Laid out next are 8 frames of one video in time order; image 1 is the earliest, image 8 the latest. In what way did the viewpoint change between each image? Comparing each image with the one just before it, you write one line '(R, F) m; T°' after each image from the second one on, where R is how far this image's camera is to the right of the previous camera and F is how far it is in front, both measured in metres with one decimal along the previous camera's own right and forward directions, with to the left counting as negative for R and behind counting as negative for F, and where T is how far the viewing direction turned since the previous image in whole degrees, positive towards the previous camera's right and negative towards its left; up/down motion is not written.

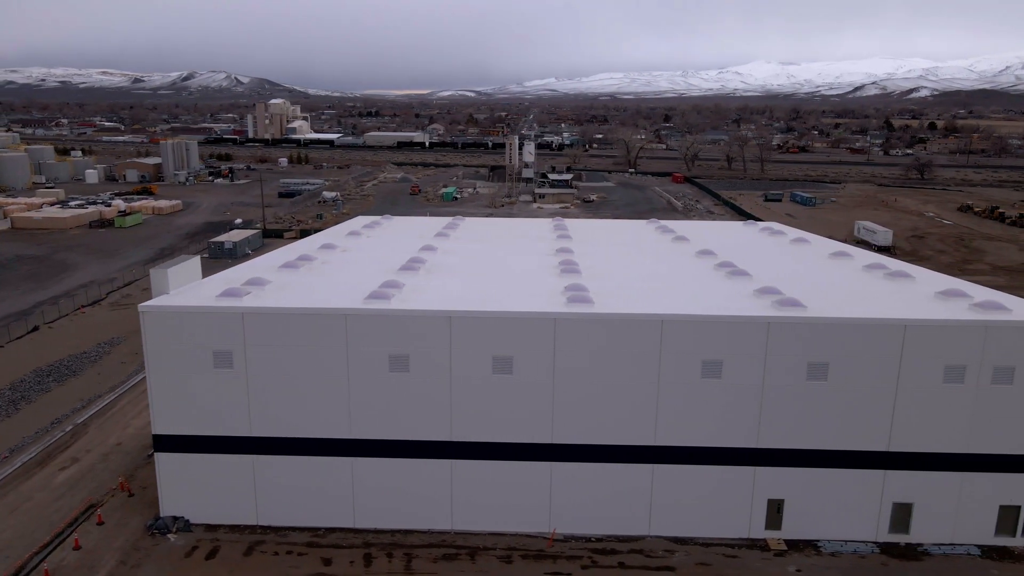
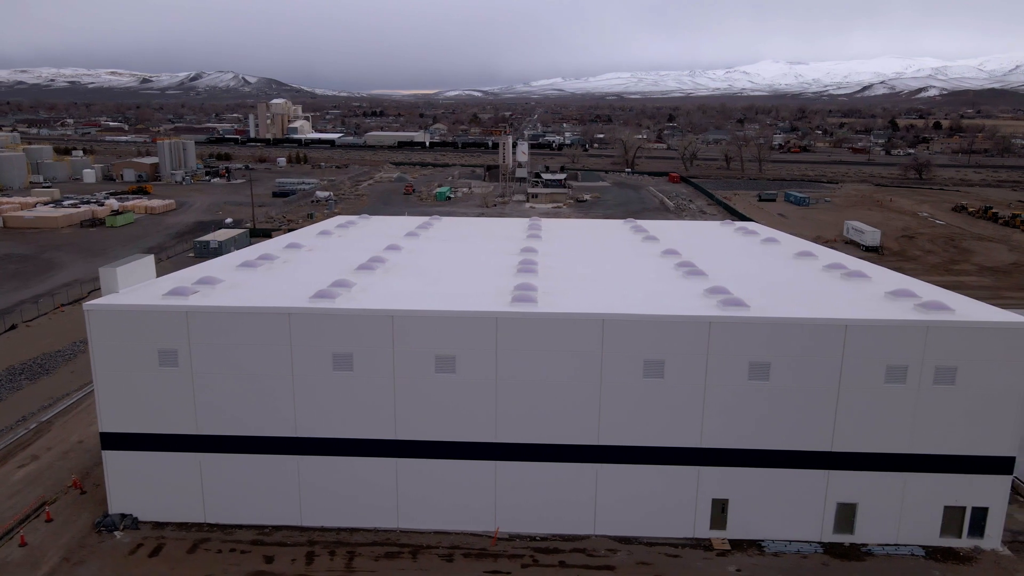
(+0.9, 0.0) m; 0°
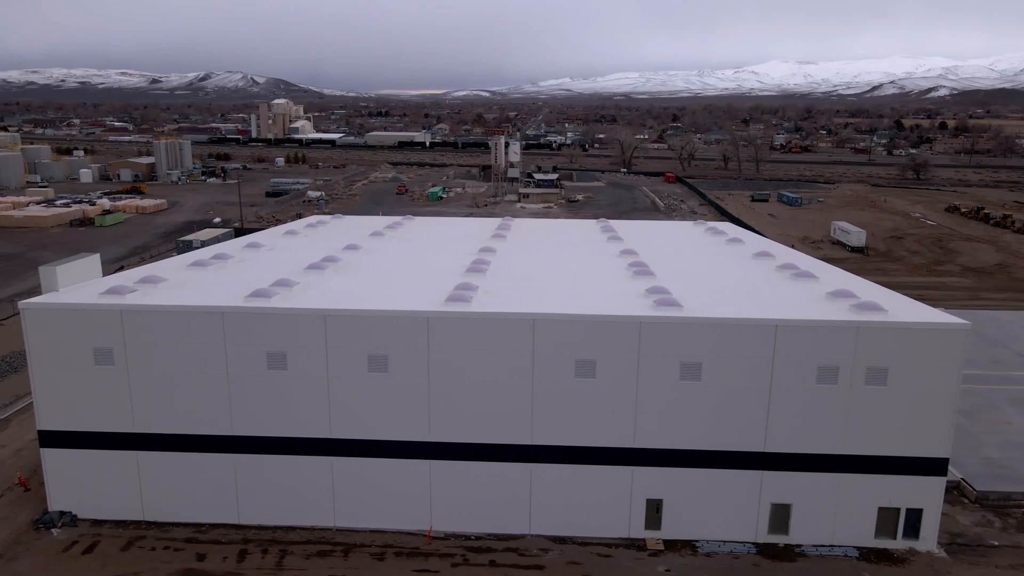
(+1.1, 0.0) m; 0°
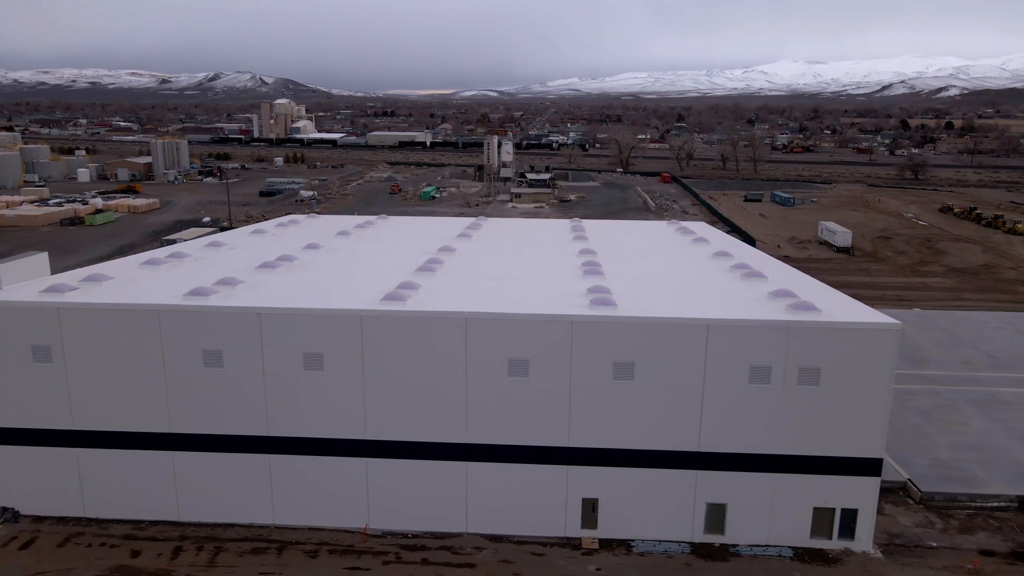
(+1.1, 0.0) m; 0°
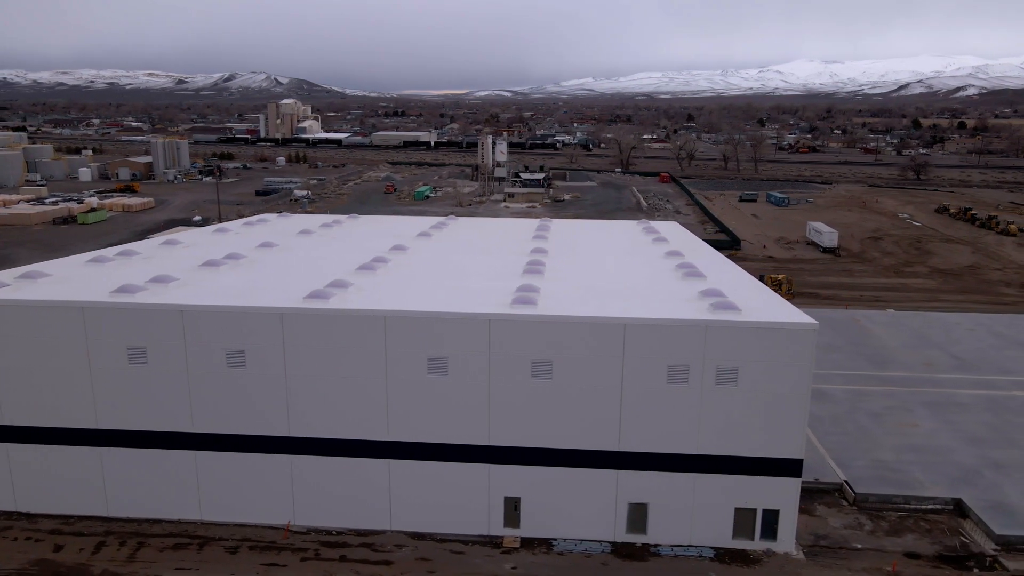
(+1.4, 0.0) m; -1°
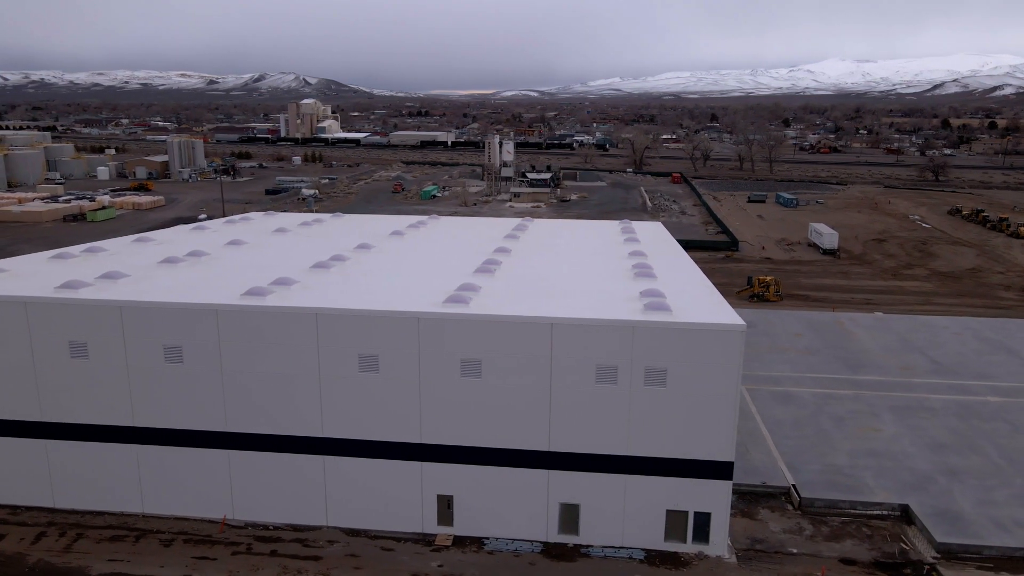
(+1.4, 0.0) m; -2°
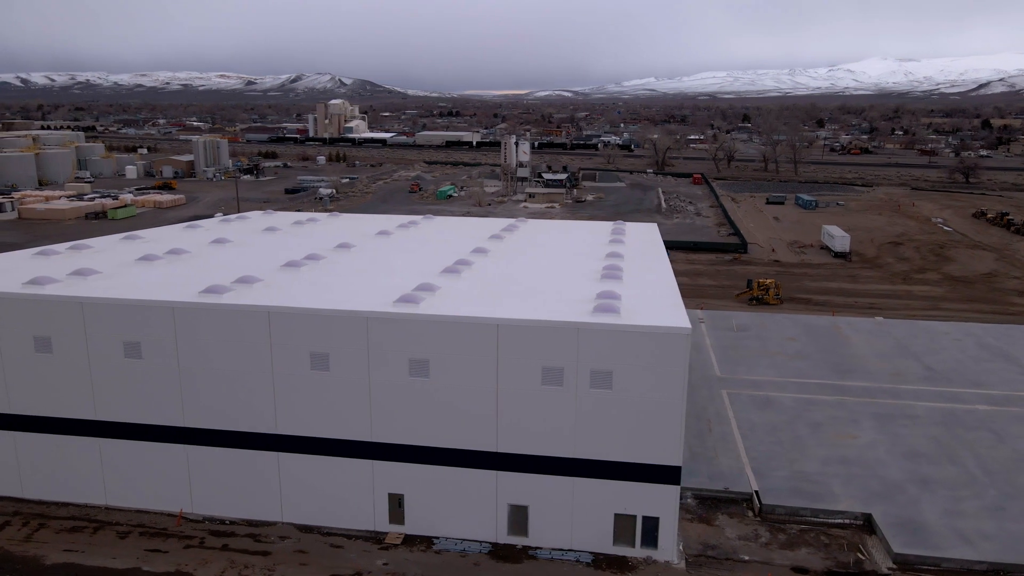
(+1.2, 0.0) m; -2°
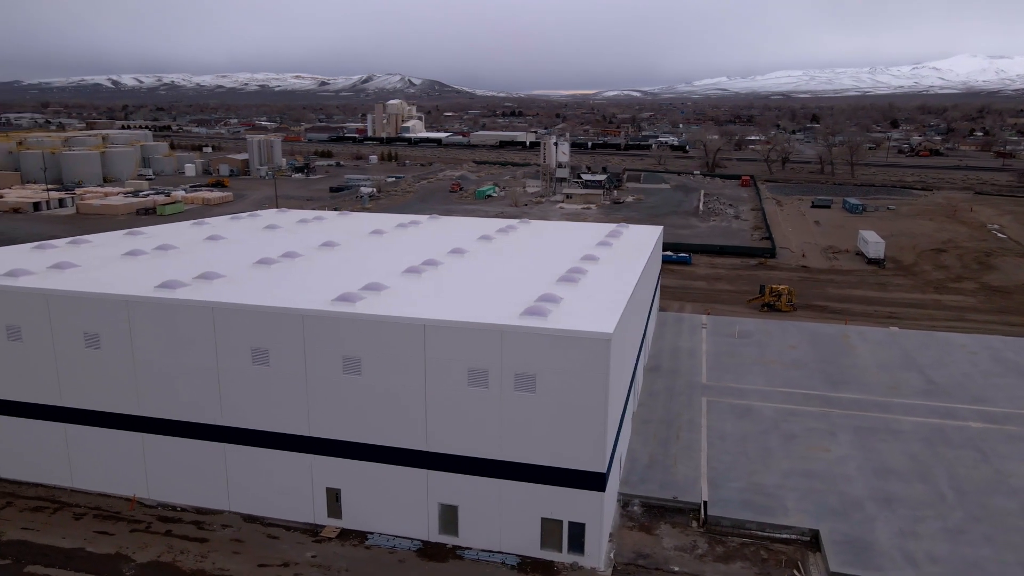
(+1.9, 0.0) m; -5°
